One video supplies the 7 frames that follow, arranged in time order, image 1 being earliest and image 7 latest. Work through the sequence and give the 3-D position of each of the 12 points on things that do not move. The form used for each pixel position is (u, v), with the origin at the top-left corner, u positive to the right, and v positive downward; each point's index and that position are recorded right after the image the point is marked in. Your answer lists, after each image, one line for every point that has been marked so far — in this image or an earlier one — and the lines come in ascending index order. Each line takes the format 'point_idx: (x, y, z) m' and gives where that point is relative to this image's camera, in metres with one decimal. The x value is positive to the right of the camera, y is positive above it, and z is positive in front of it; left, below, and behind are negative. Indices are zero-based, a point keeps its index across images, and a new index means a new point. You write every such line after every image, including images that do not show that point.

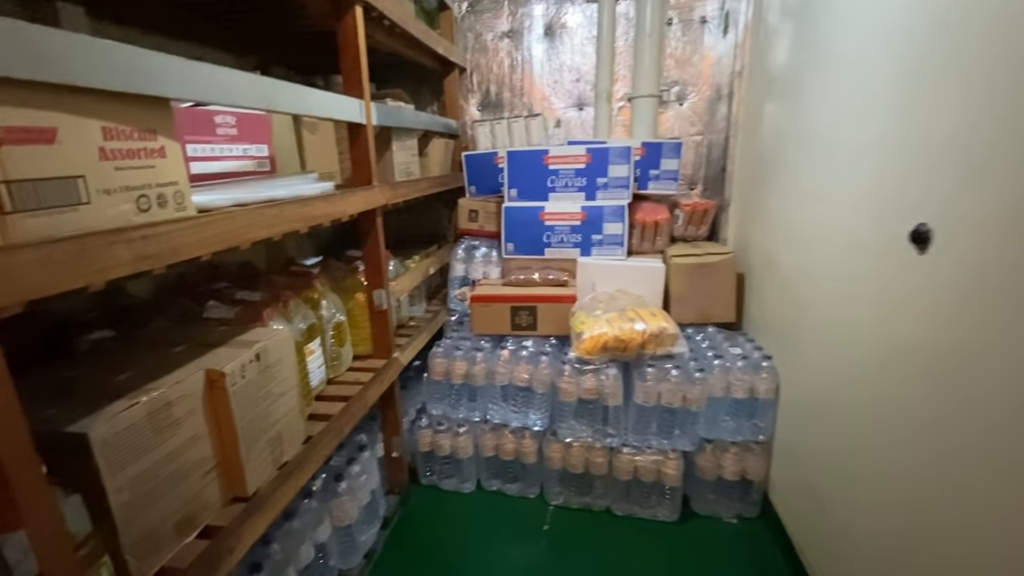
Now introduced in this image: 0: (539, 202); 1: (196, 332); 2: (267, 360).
0: (+0.1, +0.4, +2.4) m
1: (-0.9, -0.1, +1.3) m
2: (-0.6, -0.2, +1.3) m
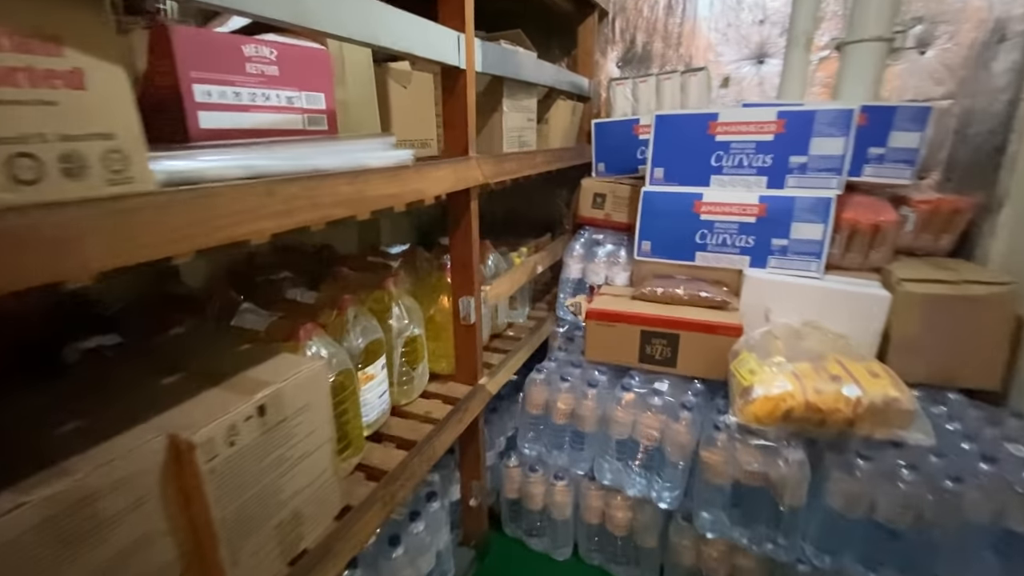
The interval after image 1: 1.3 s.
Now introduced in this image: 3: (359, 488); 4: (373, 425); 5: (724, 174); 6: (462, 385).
0: (+0.7, +0.4, +1.7) m
1: (-0.6, -0.1, +1.0) m
2: (-0.4, -0.2, +0.8) m
3: (-0.3, -0.4, +1.1) m
4: (-0.4, -0.4, +1.3) m
5: (+0.8, +0.4, +1.7) m
6: (-0.2, -0.3, +1.5) m
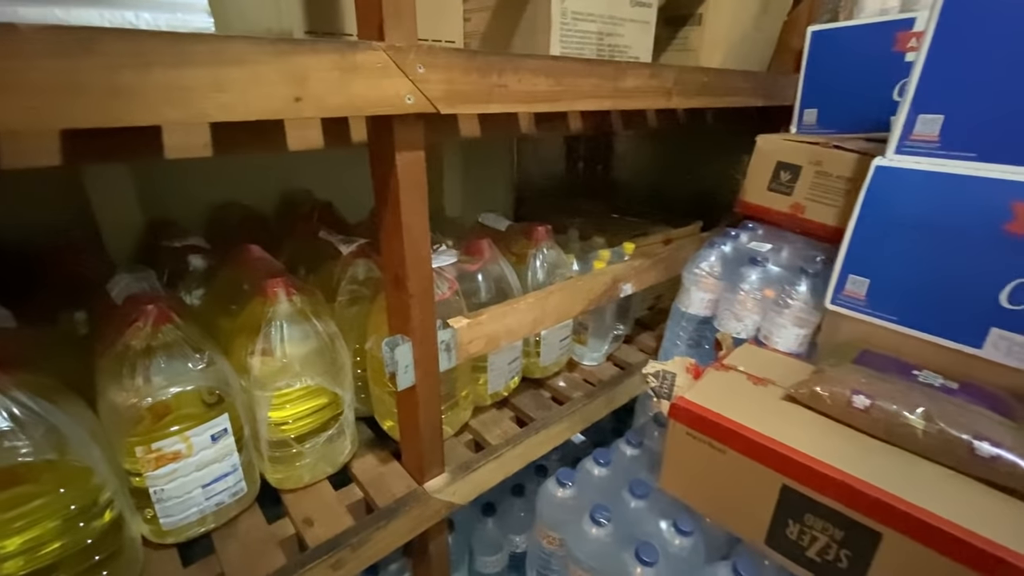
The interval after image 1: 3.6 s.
0: (+0.7, +0.2, +0.7) m
1: (-0.8, -0.1, +0.5) m
2: (-0.7, -0.2, +0.3) m
3: (-0.5, -0.5, +0.6) m
4: (-0.5, -0.4, +0.7) m
5: (+0.8, +0.2, +0.6) m
6: (-0.2, -0.3, +0.8) m
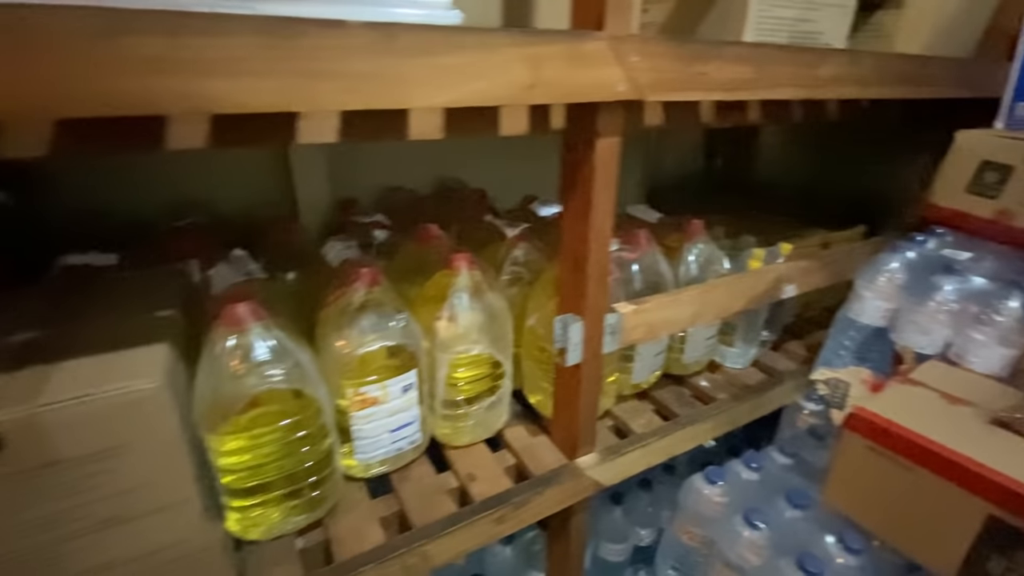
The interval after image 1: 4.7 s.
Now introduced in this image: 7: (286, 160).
0: (+1.0, +0.1, +0.5) m
1: (-0.5, 0.0, +0.7) m
2: (-0.5, -0.2, +0.5) m
3: (-0.3, -0.4, +0.7) m
4: (-0.2, -0.3, +0.8) m
5: (+1.1, +0.1, +0.5) m
6: (+0.1, -0.3, +0.9) m
7: (-0.5, +0.3, +1.1) m
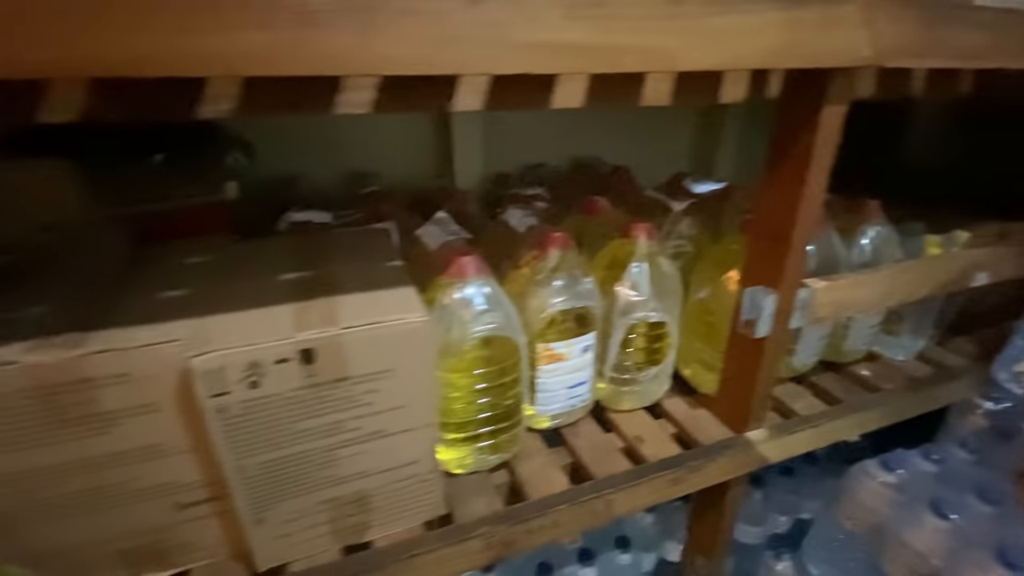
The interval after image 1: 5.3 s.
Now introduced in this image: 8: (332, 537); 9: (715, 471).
0: (+1.3, +0.1, +0.4) m
1: (-0.2, 0.0, +0.8) m
2: (-0.2, -0.1, +0.6) m
3: (0.0, -0.3, +0.8) m
4: (+0.1, -0.2, +0.9) m
5: (+1.3, +0.1, +0.3) m
6: (+0.4, -0.3, +0.9) m
7: (-0.2, +0.4, +1.2) m
8: (-0.3, -0.3, +0.7) m
9: (+0.4, -0.3, +0.9) m
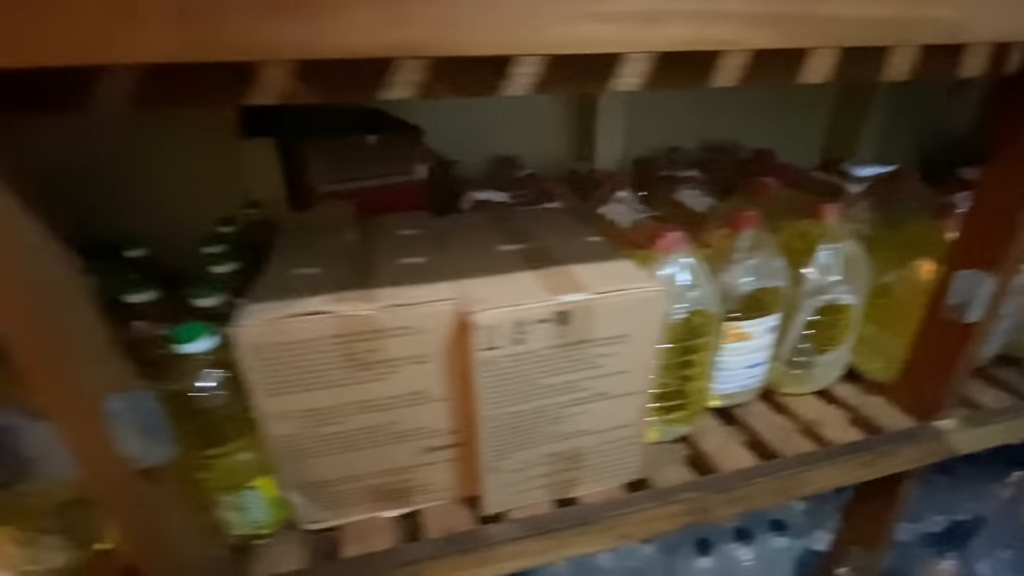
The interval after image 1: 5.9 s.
0: (+1.5, +0.1, +0.3) m
1: (+0.1, +0.1, +0.8) m
2: (+0.1, -0.1, +0.6) m
3: (+0.3, -0.3, +0.8) m
4: (+0.4, -0.2, +0.9) m
5: (+1.6, +0.1, +0.2) m
6: (+0.7, -0.2, +0.9) m
7: (+0.2, +0.4, +1.2) m
8: (0.0, -0.3, +0.7) m
9: (+0.7, -0.3, +0.8) m
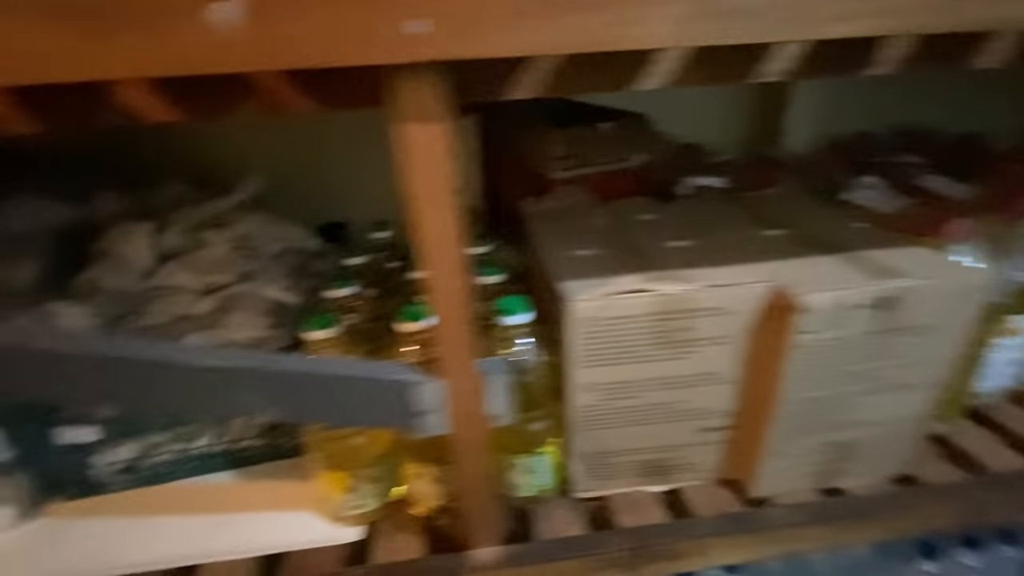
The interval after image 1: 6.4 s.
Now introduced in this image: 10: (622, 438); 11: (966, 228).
0: (+1.9, +0.1, +0.1) m
1: (+0.5, +0.1, +0.8) m
2: (+0.5, 0.0, +0.6) m
3: (+0.7, -0.3, +0.8) m
4: (+0.8, -0.2, +0.8) m
5: (+1.9, +0.1, 0.0) m
6: (+1.1, -0.2, +0.8) m
7: (+0.7, +0.5, +1.2) m
8: (+0.4, -0.3, +0.7) m
9: (+1.1, -0.3, +0.8) m
10: (+0.2, -0.2, +0.7) m
11: (+0.7, +0.1, +0.7) m
